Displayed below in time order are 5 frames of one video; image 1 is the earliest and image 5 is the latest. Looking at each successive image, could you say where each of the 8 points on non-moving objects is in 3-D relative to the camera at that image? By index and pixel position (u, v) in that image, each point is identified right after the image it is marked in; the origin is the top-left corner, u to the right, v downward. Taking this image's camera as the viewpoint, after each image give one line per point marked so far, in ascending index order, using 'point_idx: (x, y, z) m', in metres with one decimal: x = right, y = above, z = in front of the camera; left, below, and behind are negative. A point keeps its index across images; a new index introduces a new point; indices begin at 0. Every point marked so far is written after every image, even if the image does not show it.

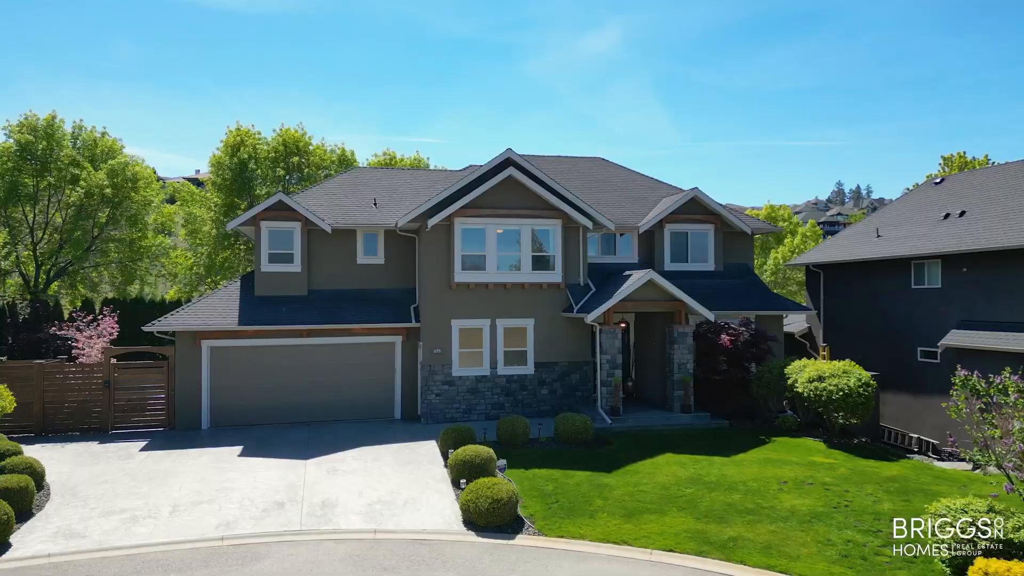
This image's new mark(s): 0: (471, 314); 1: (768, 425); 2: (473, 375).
0: (-1.1, -0.7, +19.9) m
1: (+6.6, -3.5, +18.9) m
2: (-1.0, -2.3, +19.8) m
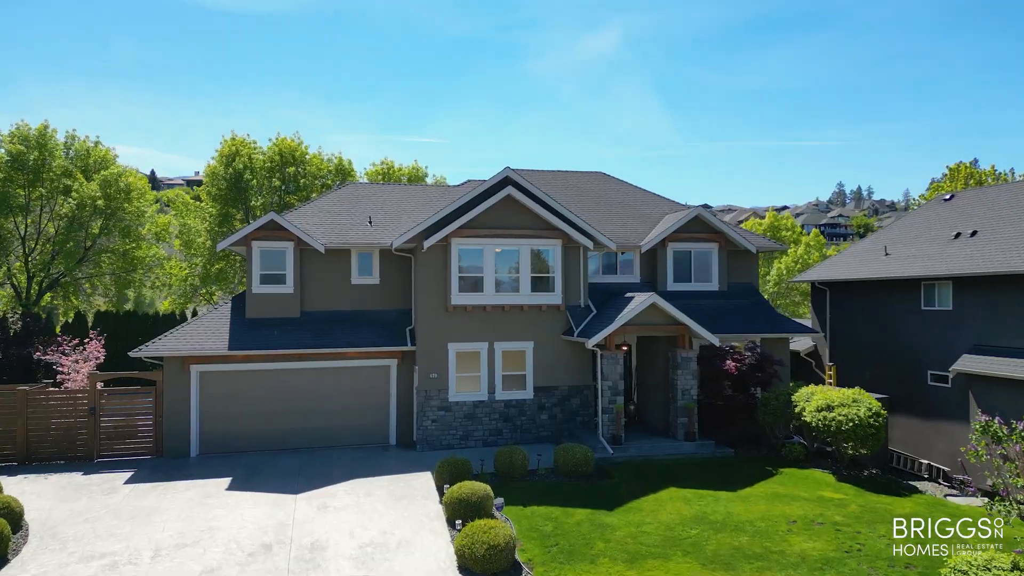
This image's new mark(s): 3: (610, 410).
0: (-1.1, -1.3, +19.3) m
1: (+6.5, -4.1, +18.4) m
2: (-1.1, -2.9, +19.3) m
3: (+2.4, -3.0, +18.2) m
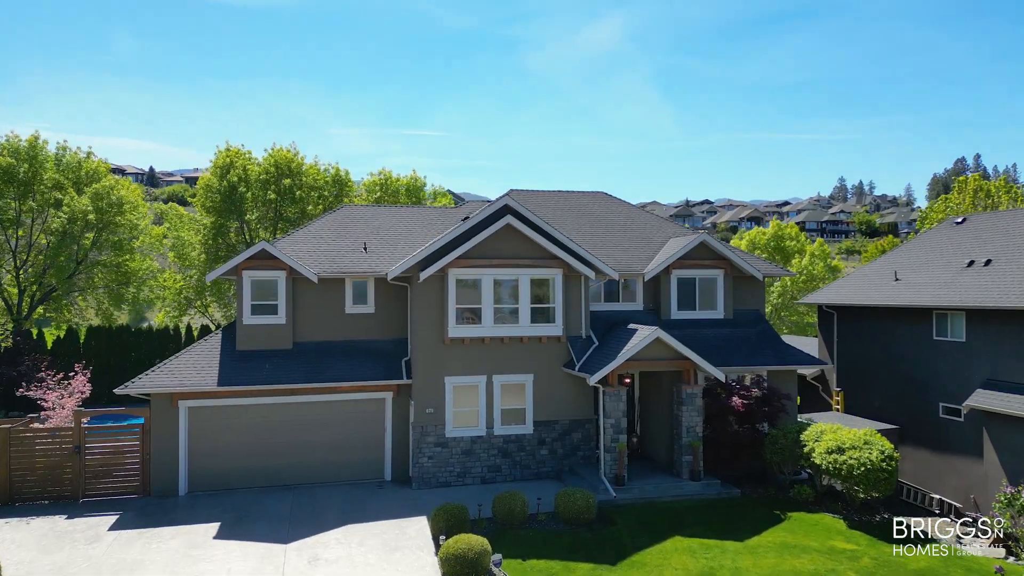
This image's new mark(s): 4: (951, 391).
0: (-1.2, -2.1, +18.7) m
1: (+6.5, -4.9, +17.8) m
2: (-1.1, -3.7, +18.7) m
3: (+2.4, -3.8, +17.6) m
4: (+11.7, -2.7, +19.8) m
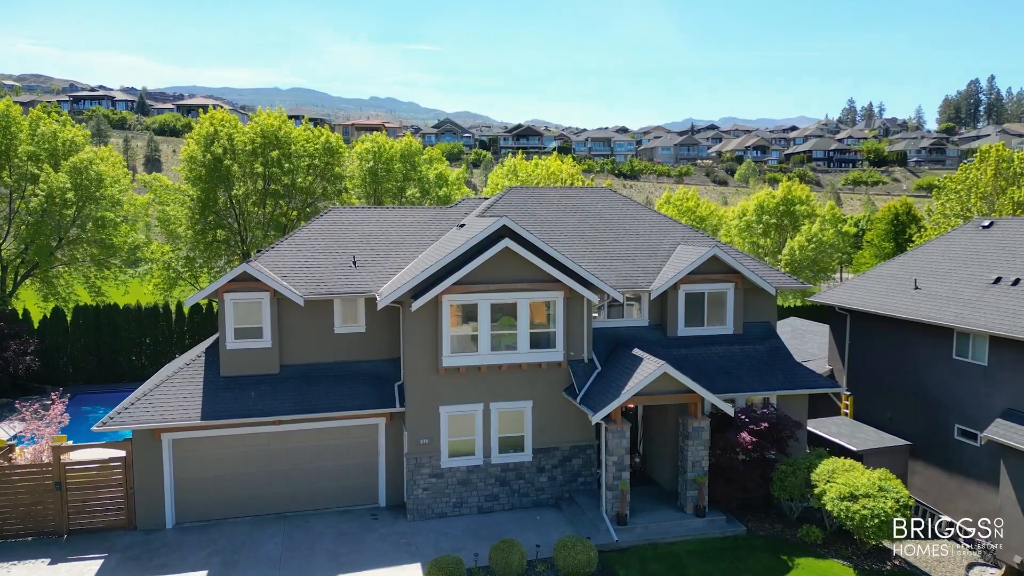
0: (-1.2, -2.7, +17.8) m
1: (+6.5, -5.6, +17.2) m
2: (-1.1, -4.3, +18.0) m
3: (+2.3, -4.5, +16.9) m
4: (+11.6, -3.2, +18.9) m
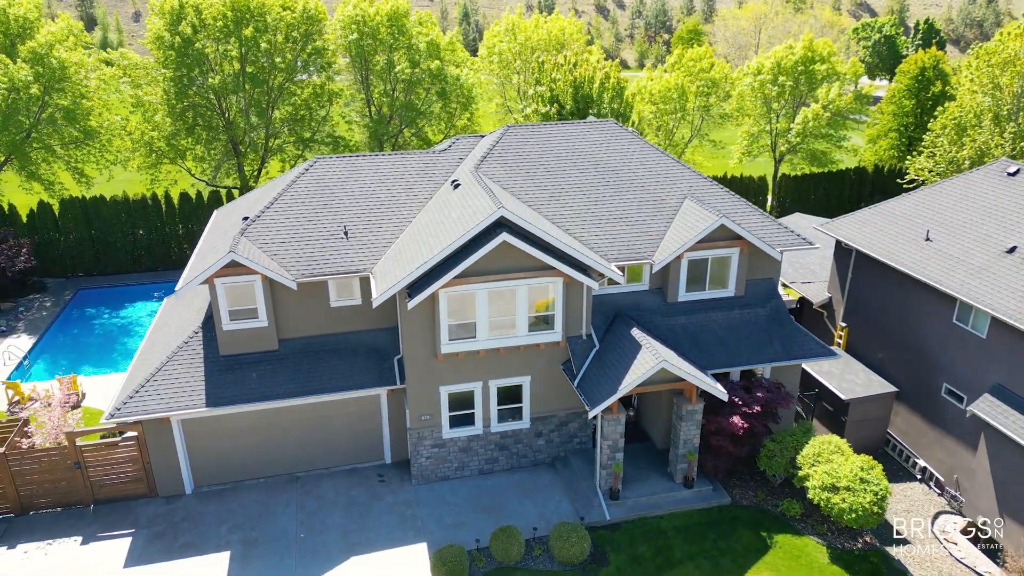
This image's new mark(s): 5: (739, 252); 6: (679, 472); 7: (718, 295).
0: (-1.2, -2.2, +18.0) m
1: (+6.4, -5.2, +18.3) m
2: (-1.2, -3.7, +18.7) m
3: (+2.3, -4.2, +17.7) m
4: (+11.6, -2.3, +19.3) m
5: (+5.9, +1.0, +19.1) m
6: (+4.1, -4.5, +18.2) m
7: (+5.5, -0.1, +19.6) m
